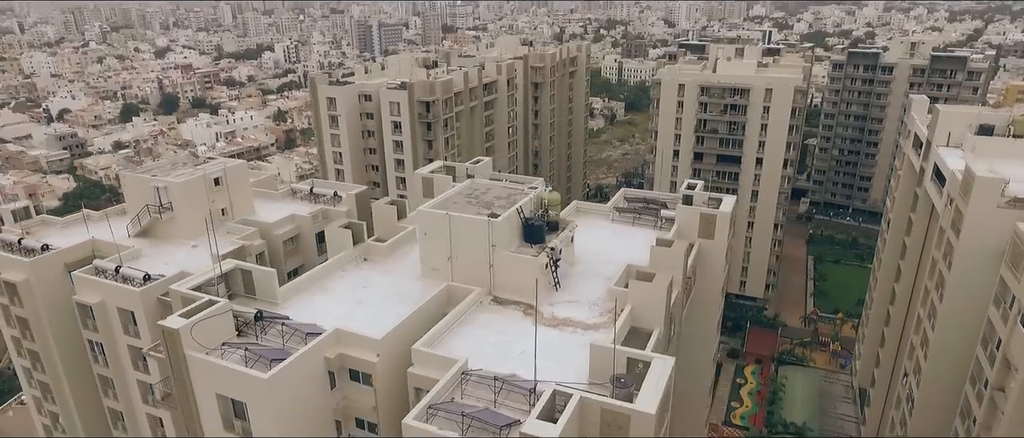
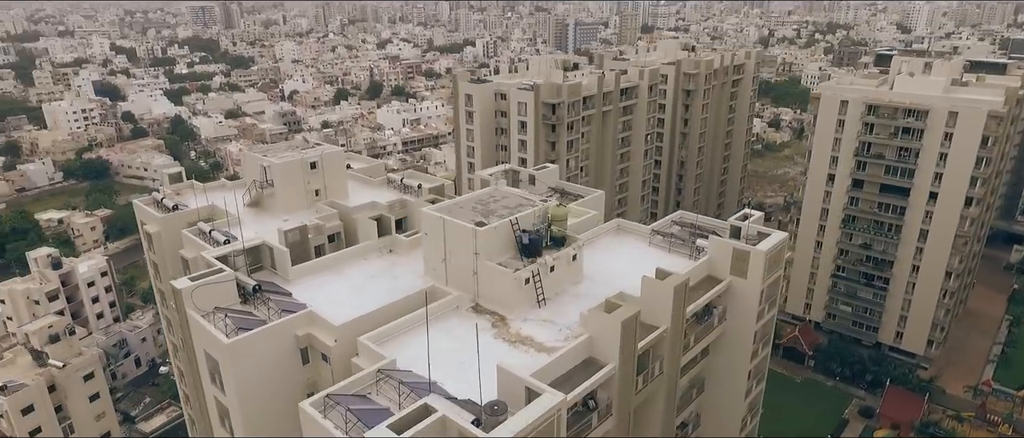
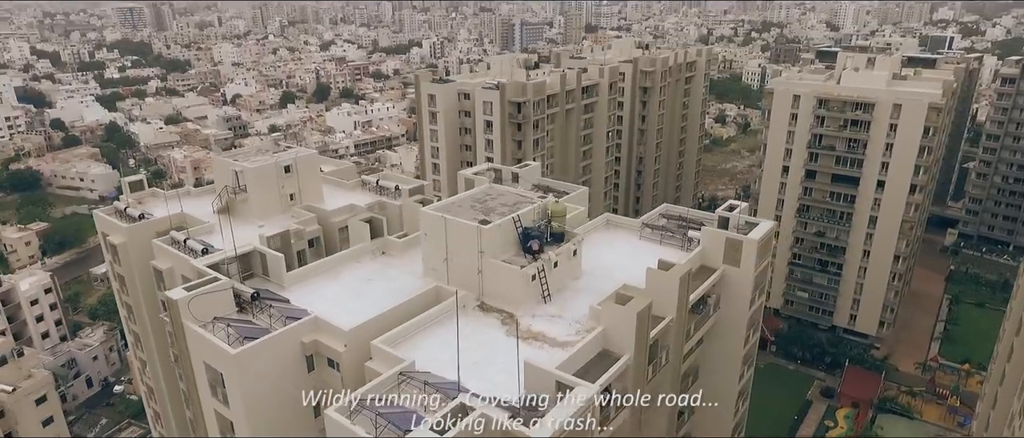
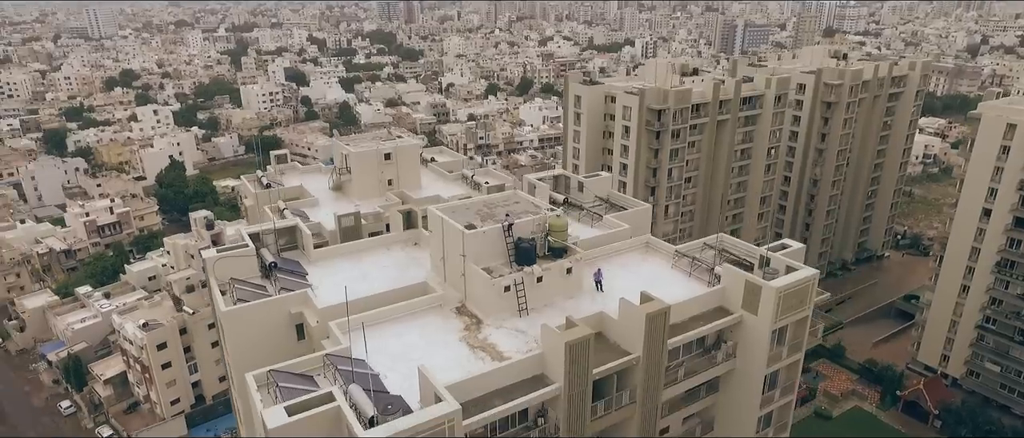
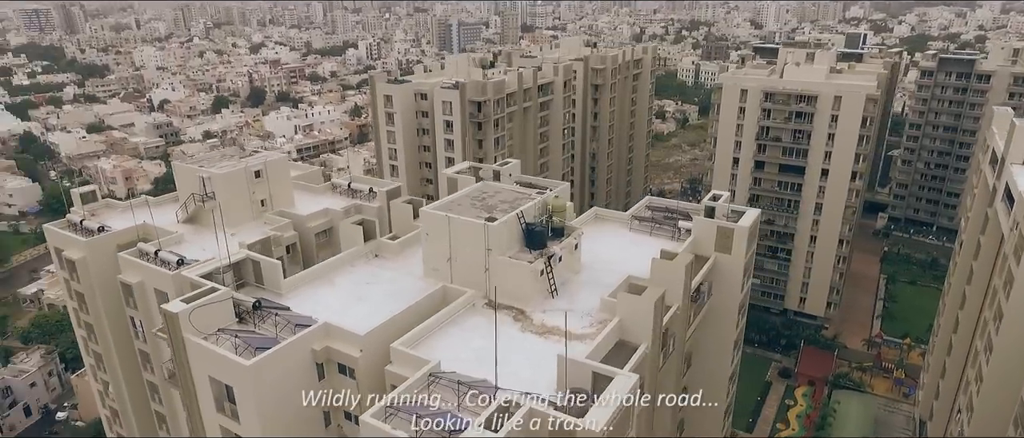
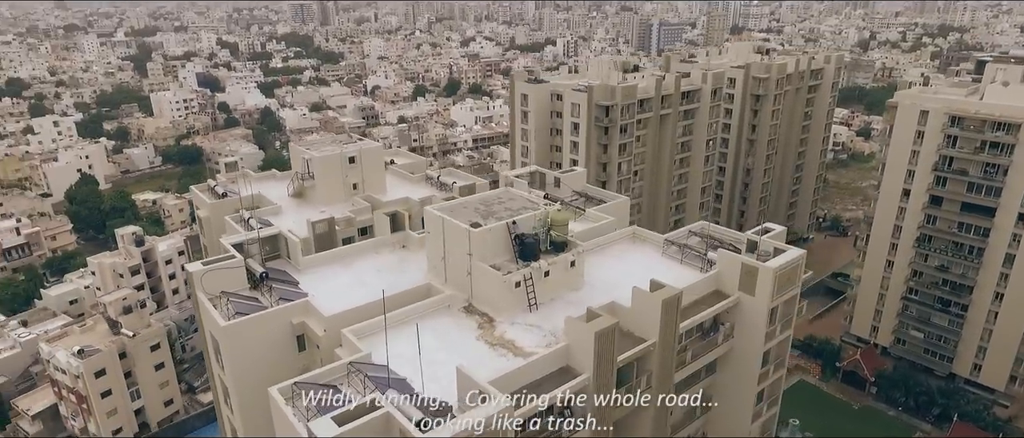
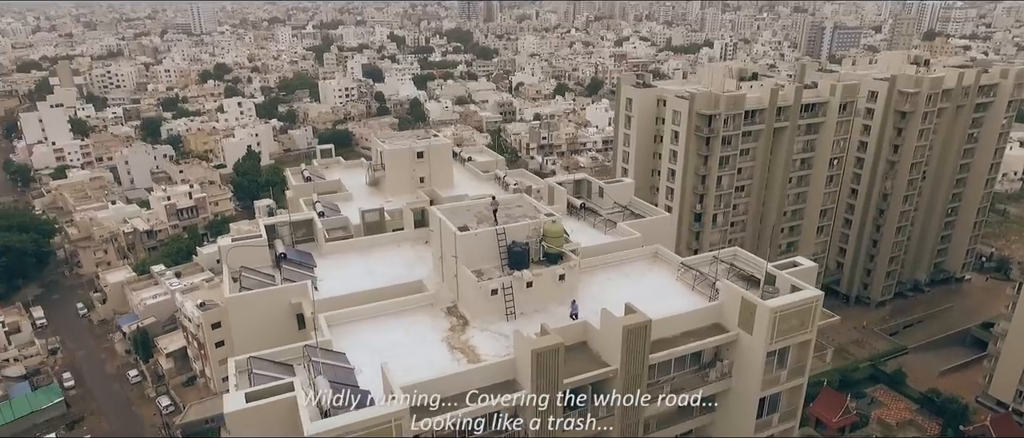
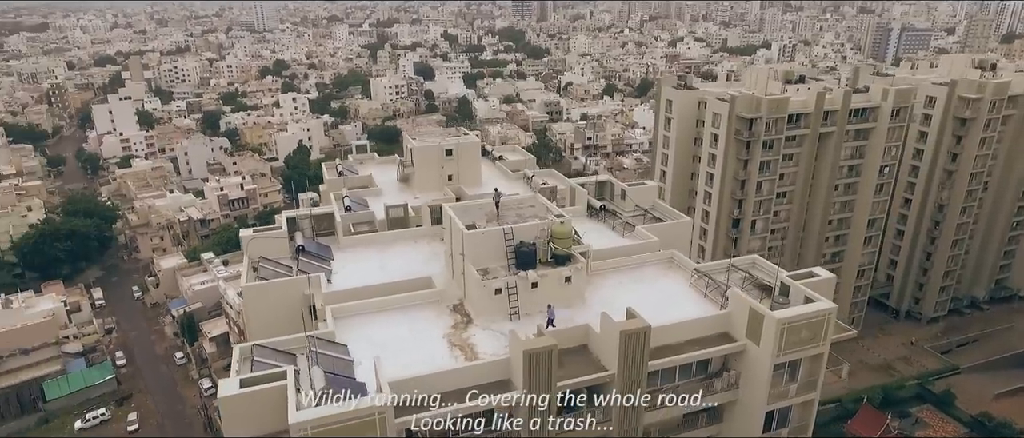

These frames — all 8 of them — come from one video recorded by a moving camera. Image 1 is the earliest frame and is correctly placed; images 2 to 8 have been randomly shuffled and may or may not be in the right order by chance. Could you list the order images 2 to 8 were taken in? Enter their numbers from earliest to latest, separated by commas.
5, 3, 2, 6, 4, 7, 8
